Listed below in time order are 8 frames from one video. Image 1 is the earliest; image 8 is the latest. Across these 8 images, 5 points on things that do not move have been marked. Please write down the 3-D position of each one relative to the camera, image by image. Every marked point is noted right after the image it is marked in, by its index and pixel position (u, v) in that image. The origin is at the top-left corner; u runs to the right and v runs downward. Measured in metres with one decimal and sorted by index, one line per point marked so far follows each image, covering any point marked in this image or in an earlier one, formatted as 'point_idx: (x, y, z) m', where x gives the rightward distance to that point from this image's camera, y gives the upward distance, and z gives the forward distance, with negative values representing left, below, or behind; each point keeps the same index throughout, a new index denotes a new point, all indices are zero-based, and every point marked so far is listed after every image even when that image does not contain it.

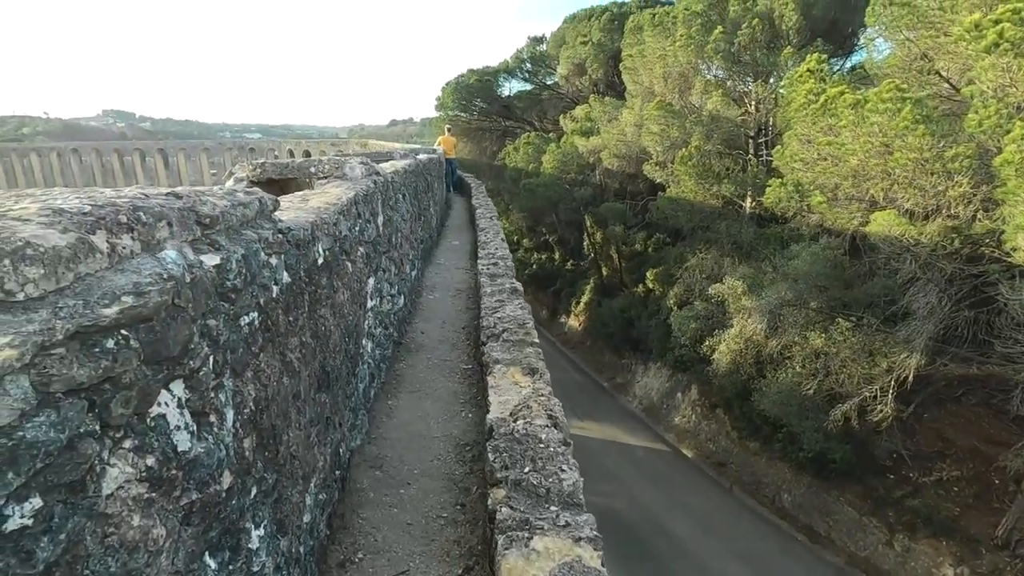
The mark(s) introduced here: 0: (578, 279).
0: (+2.4, +0.4, +19.3) m
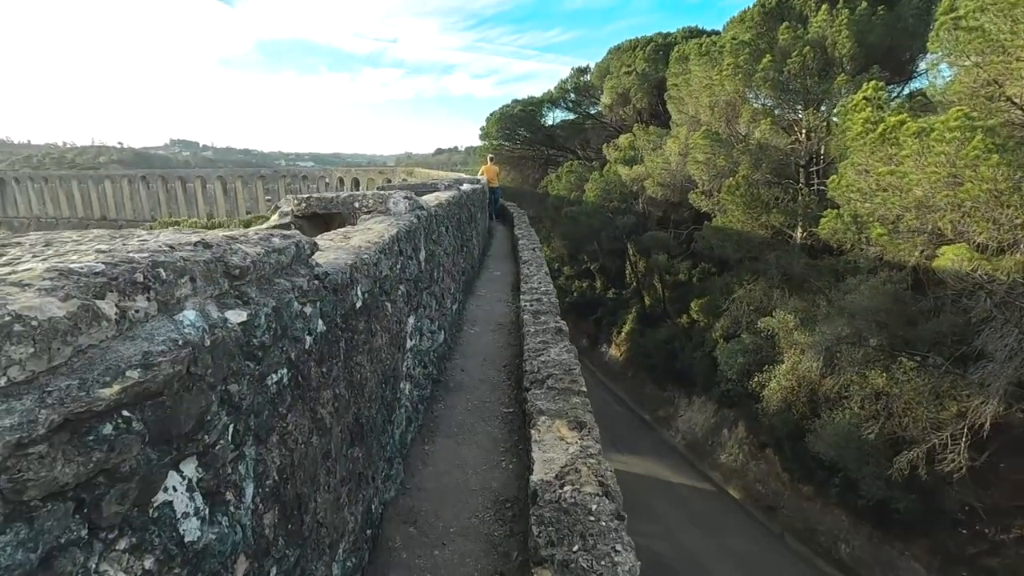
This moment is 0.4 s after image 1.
0: (+3.8, -0.7, +19.0) m
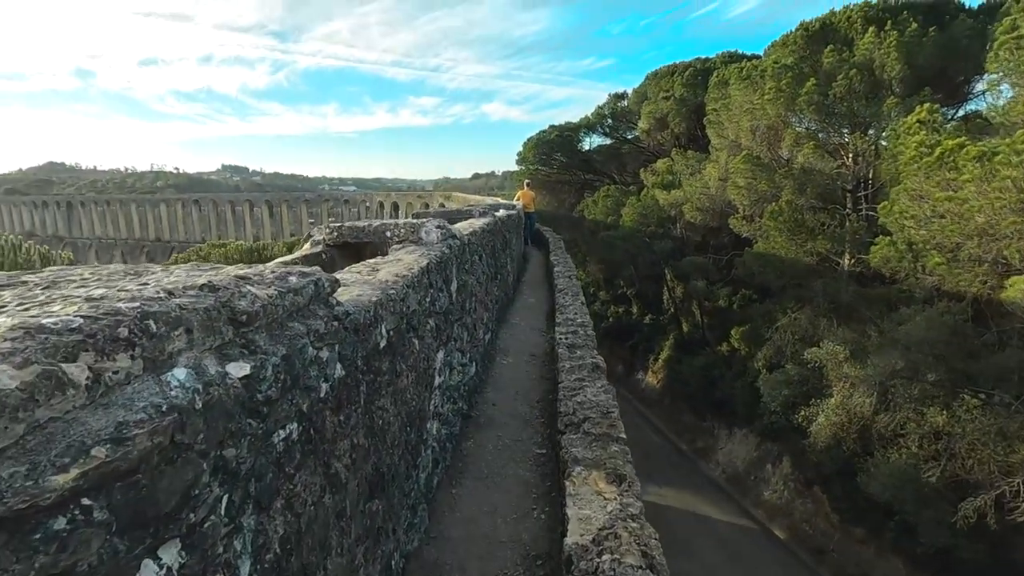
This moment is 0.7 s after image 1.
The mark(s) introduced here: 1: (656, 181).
0: (+5.0, -1.6, +18.6) m
1: (+5.1, +3.8, +18.9) m
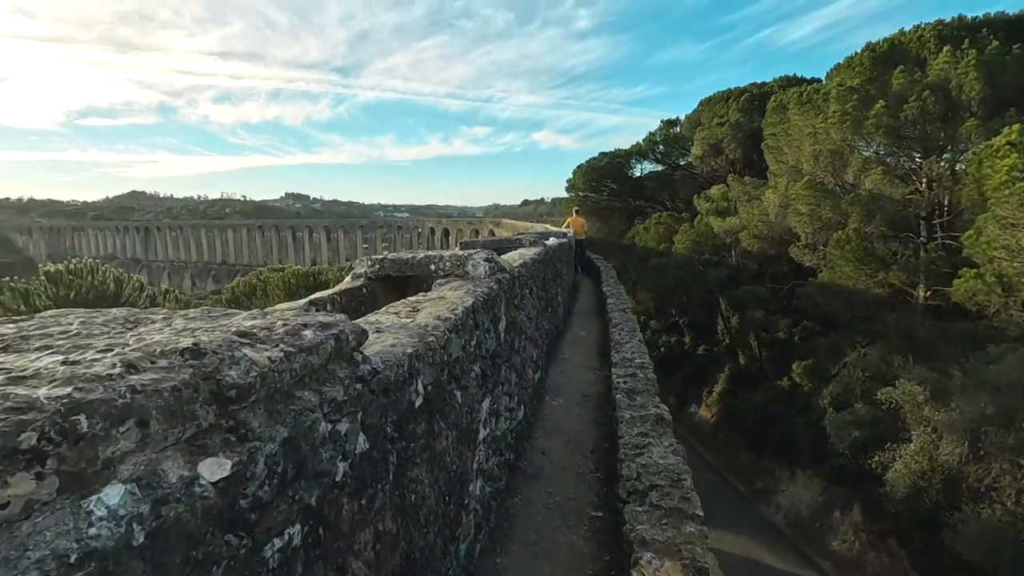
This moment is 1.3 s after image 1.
0: (+6.6, -2.6, +17.8) m
1: (+6.8, +2.8, +18.3) m
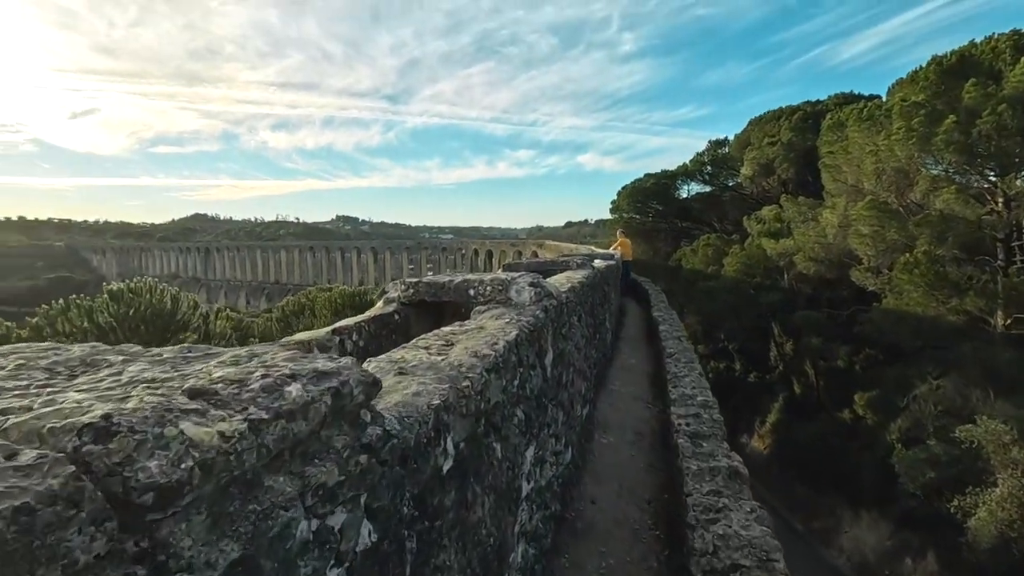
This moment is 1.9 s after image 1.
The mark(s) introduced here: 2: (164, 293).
0: (+8.0, -3.3, +16.9) m
1: (+8.2, +2.0, +17.7) m
2: (-6.5, -0.1, +10.0) m
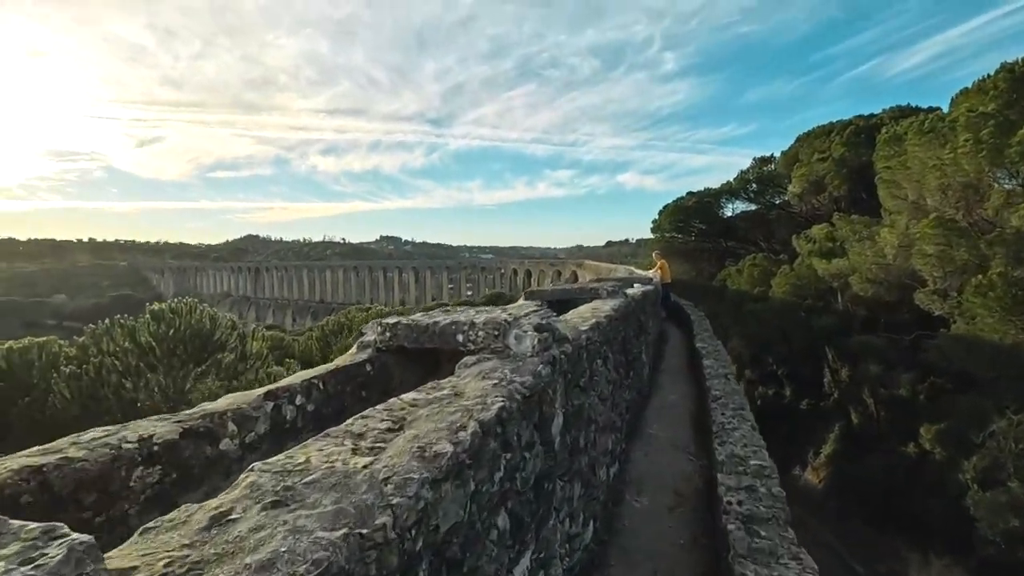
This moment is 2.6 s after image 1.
0: (+9.1, -4.0, +15.9) m
1: (+9.4, +1.2, +16.8) m
2: (-5.8, -0.5, +10.1) m
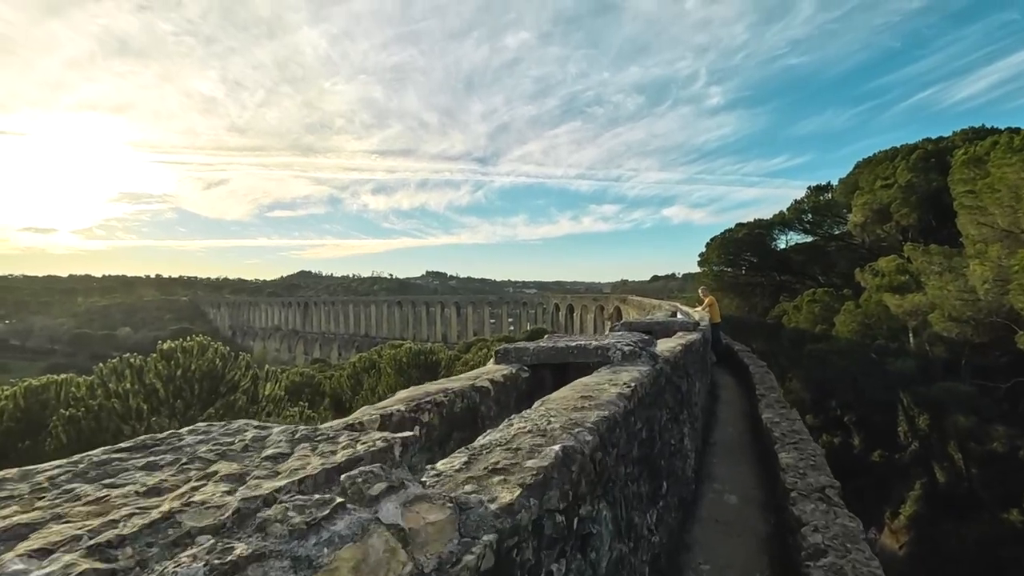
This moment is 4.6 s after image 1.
0: (+10.0, -5.0, +13.8) m
1: (+10.4, +0.2, +15.1) m
2: (-5.3, -1.2, +9.6) m
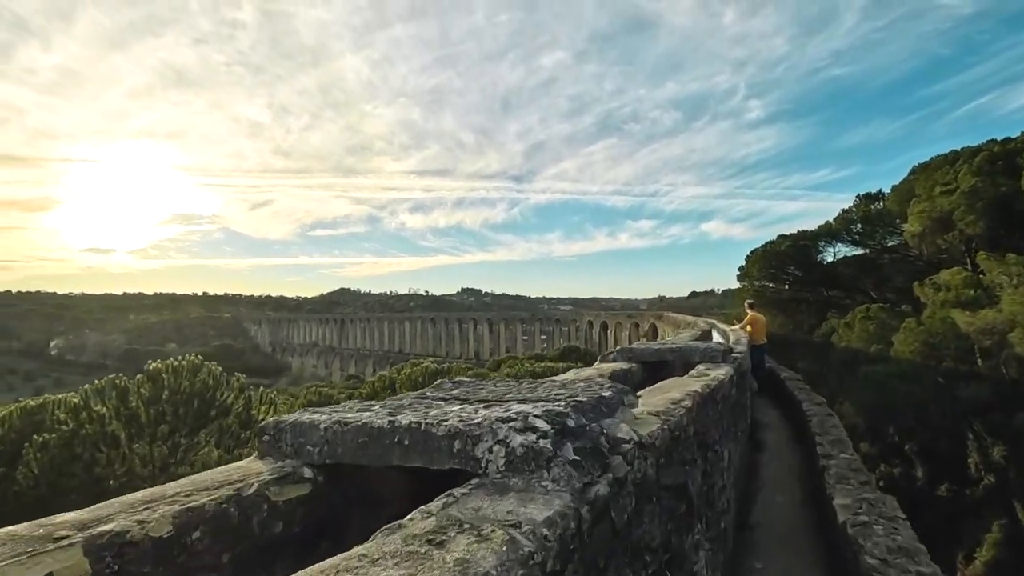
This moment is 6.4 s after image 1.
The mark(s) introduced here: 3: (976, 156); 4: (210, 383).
0: (+10.5, -5.4, +12.1) m
1: (+11.0, -0.2, +13.4) m
2: (-5.1, -1.4, +9.0) m
3: (+13.7, +4.0, +15.7) m
4: (-5.0, -1.5, +8.8) m
